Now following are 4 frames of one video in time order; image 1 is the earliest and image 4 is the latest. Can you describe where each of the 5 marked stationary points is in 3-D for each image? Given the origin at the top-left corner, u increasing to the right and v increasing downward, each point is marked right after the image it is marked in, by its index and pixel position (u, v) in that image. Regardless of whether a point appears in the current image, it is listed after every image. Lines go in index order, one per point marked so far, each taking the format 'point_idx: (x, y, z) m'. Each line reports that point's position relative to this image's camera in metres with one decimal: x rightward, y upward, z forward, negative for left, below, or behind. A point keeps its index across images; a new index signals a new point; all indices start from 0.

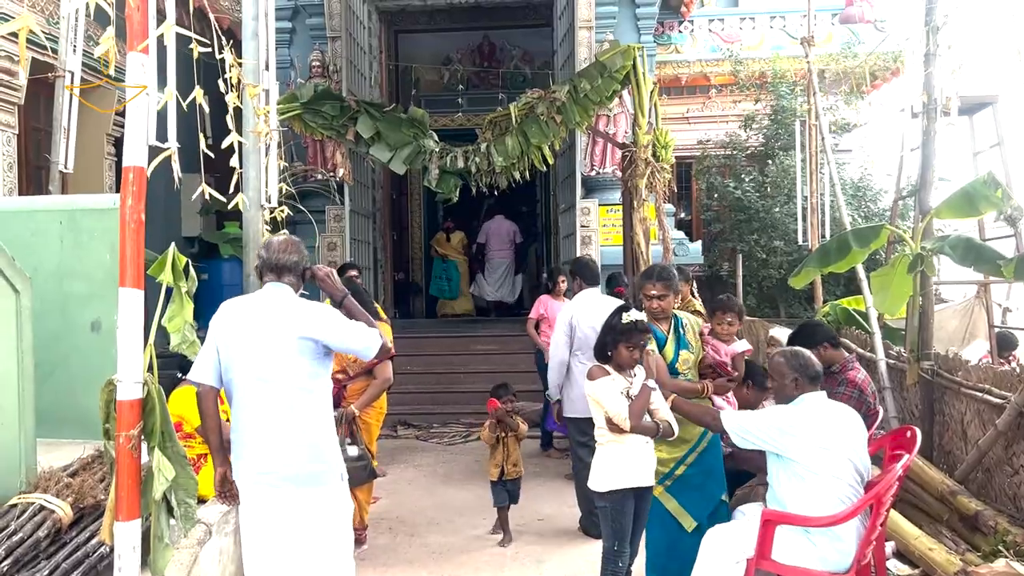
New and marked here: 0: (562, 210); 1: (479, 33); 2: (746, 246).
0: (+0.4, +0.7, +7.4) m
1: (-0.4, +2.9, +9.5) m
2: (+2.3, +0.4, +8.2) m
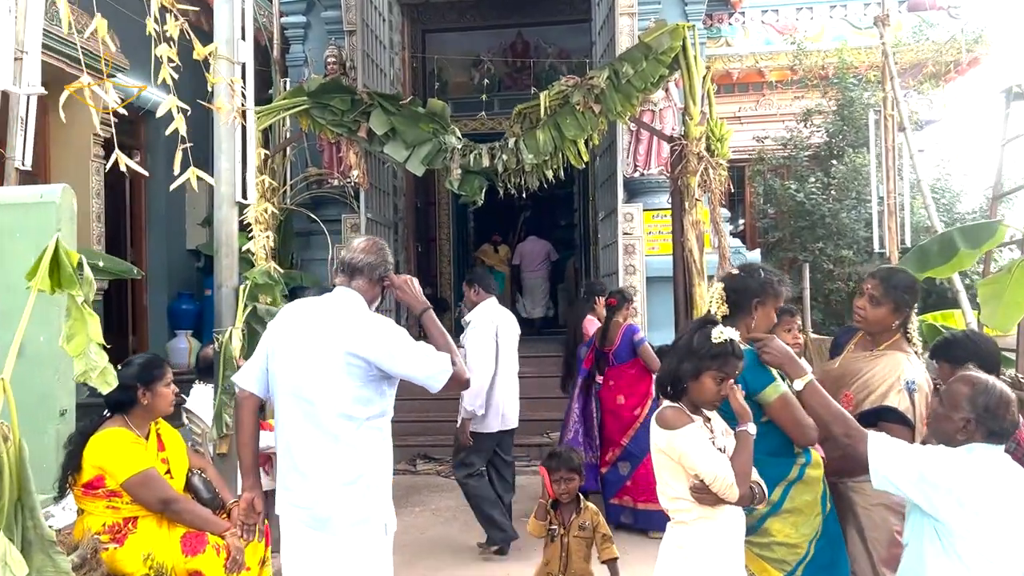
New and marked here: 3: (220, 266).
0: (+0.7, +0.6, +6.7) m
1: (0.0, +2.7, +8.8) m
2: (+2.6, +0.3, +7.3) m
3: (-1.1, +0.1, +3.3) m
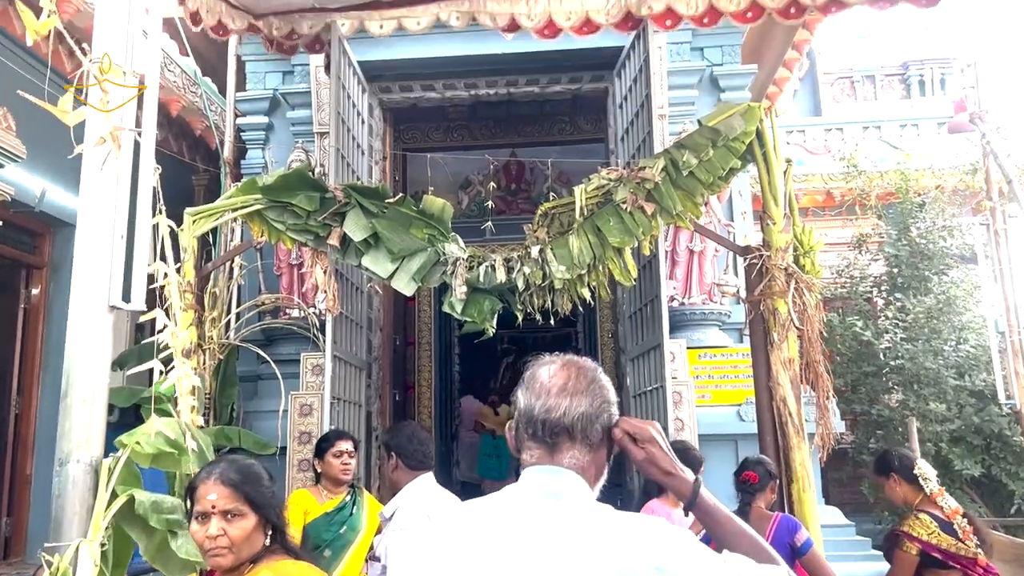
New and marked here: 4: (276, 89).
0: (+0.7, -0.4, +5.3) m
1: (-0.1, +1.3, +7.7) m
2: (+2.6, -0.9, +5.9) m
3: (-0.9, -0.3, +1.8) m
4: (-1.6, +1.4, +5.8) m
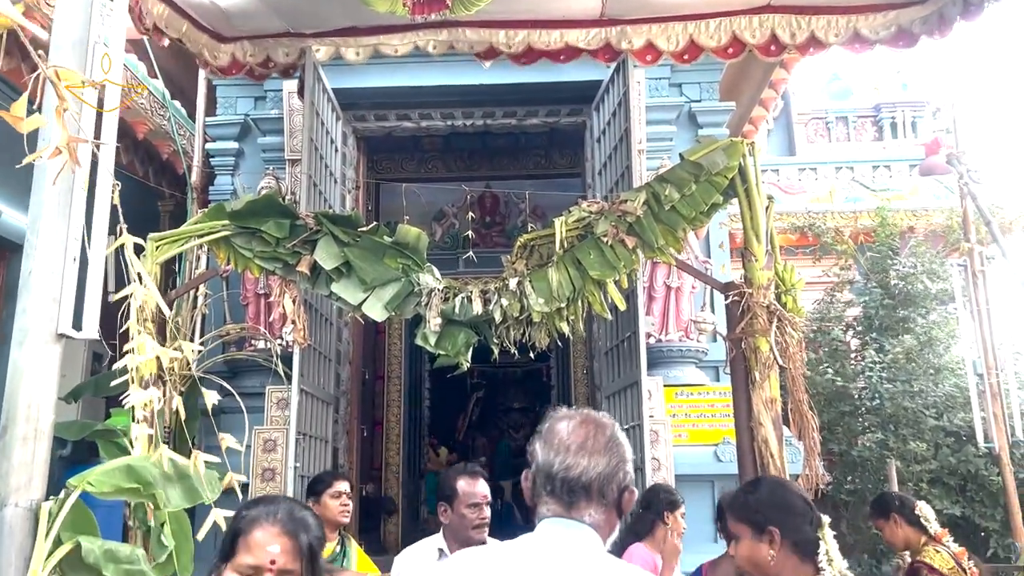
0: (+0.6, -0.7, +5.2) m
1: (-0.3, +1.0, +7.6) m
2: (+2.4, -1.1, +5.9) m
3: (-1.0, -0.3, +1.6) m
4: (-1.8, +1.2, +5.7) m
